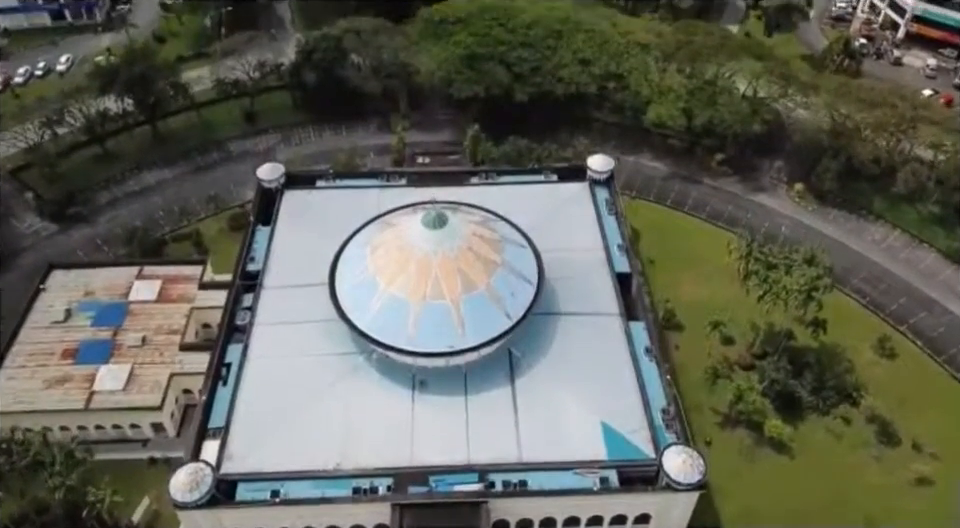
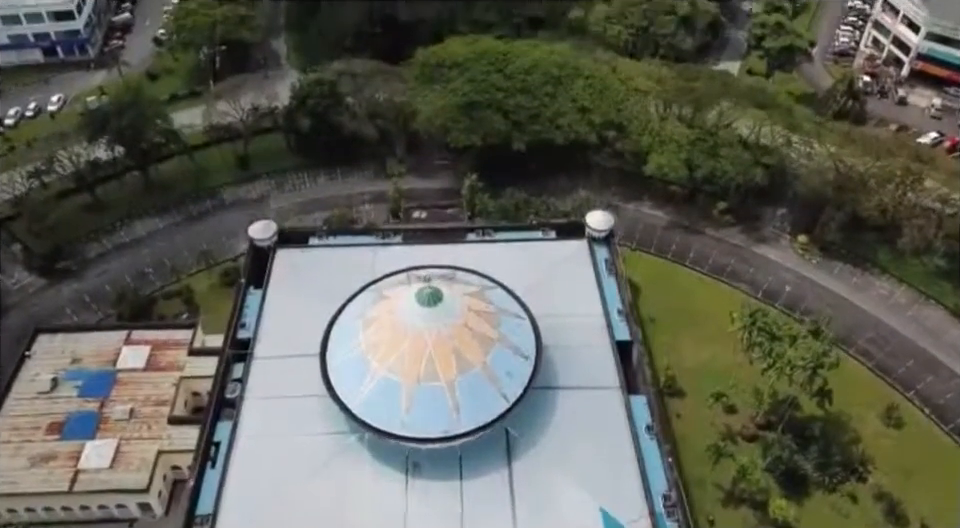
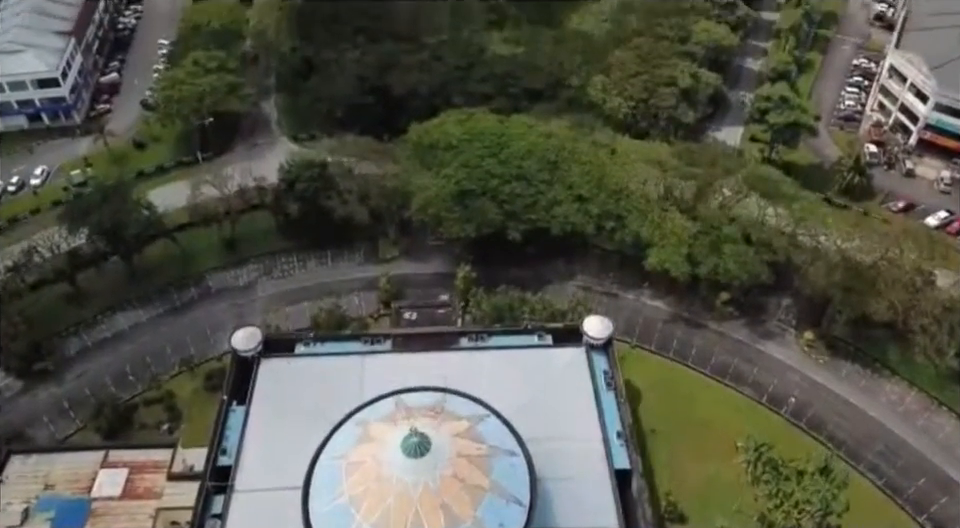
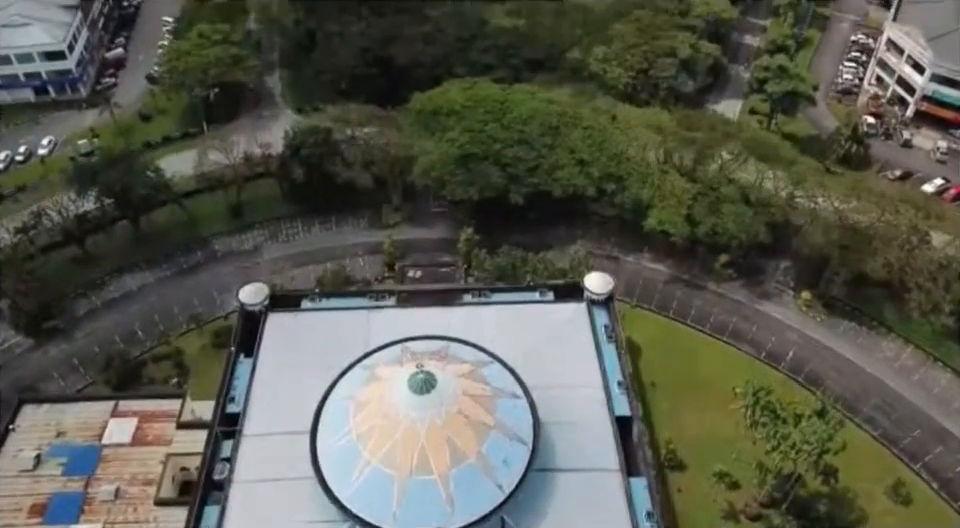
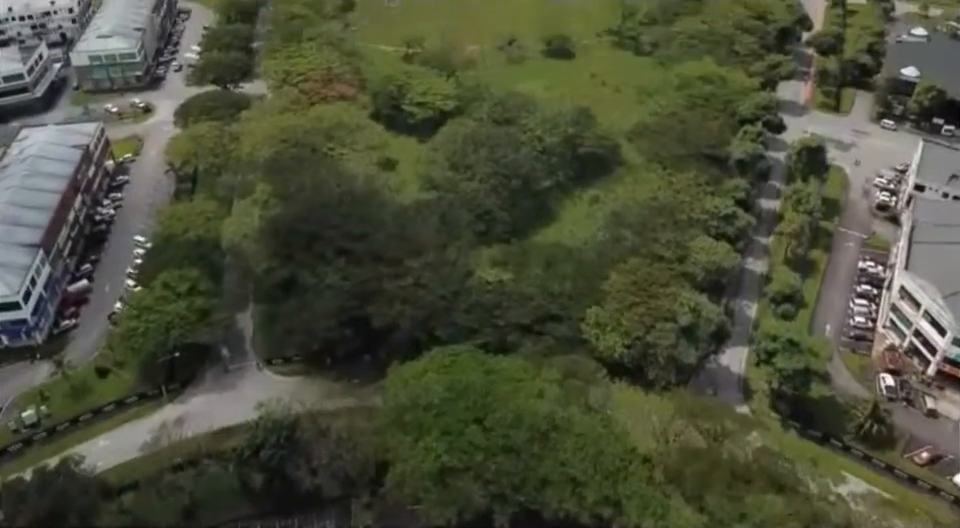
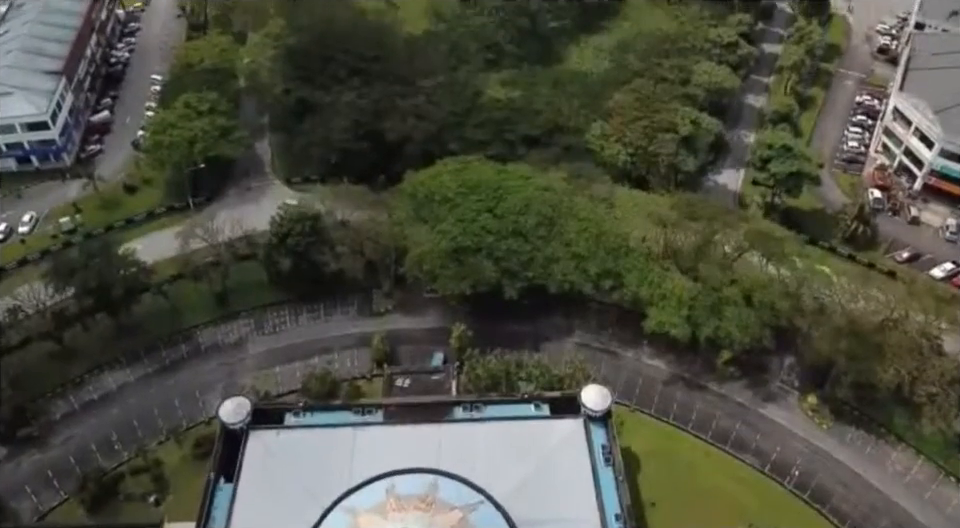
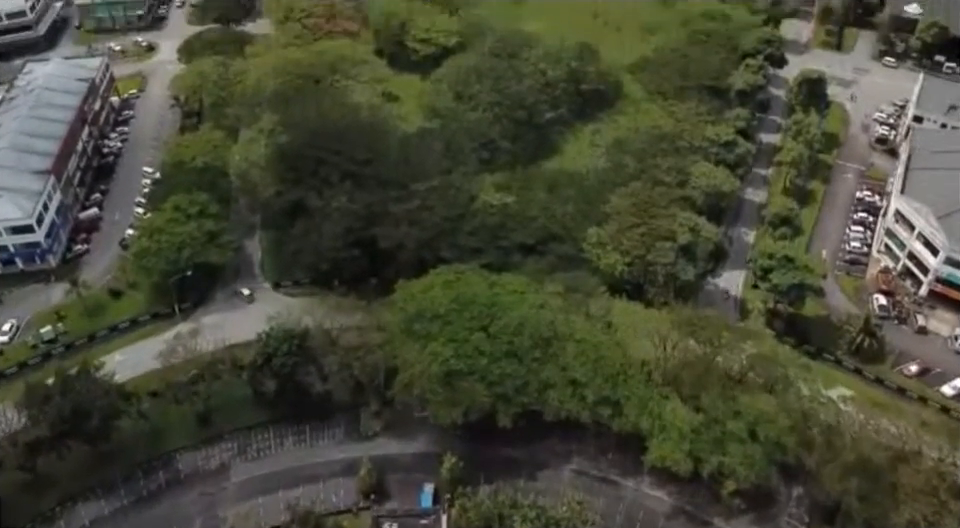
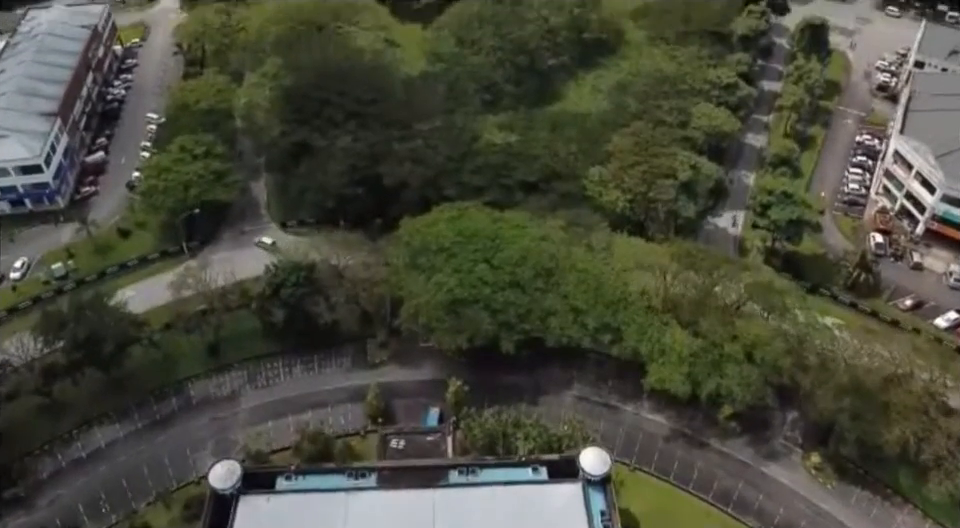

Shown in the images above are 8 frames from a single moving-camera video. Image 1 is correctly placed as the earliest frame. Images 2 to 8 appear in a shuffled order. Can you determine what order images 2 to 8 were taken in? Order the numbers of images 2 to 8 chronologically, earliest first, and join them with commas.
2, 4, 3, 6, 8, 7, 5
